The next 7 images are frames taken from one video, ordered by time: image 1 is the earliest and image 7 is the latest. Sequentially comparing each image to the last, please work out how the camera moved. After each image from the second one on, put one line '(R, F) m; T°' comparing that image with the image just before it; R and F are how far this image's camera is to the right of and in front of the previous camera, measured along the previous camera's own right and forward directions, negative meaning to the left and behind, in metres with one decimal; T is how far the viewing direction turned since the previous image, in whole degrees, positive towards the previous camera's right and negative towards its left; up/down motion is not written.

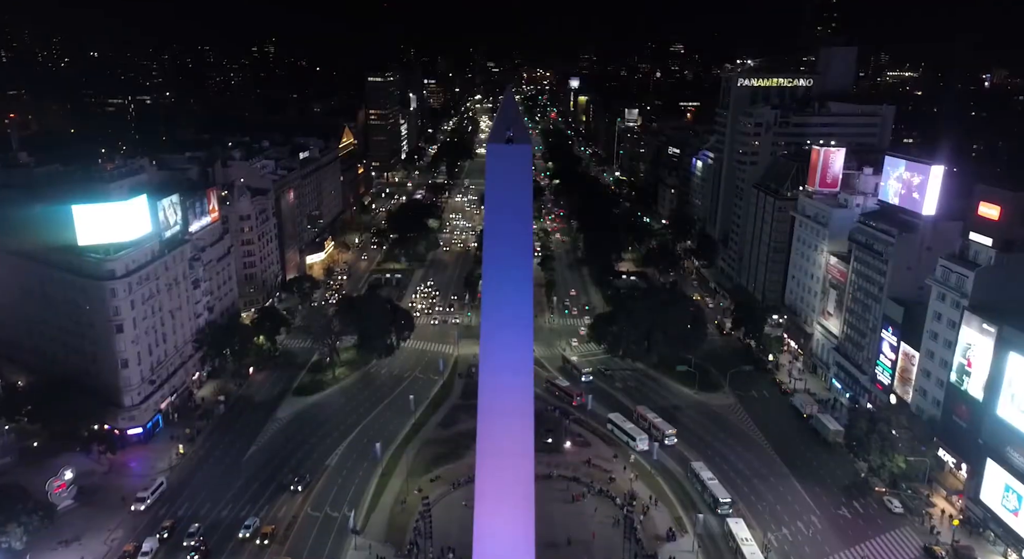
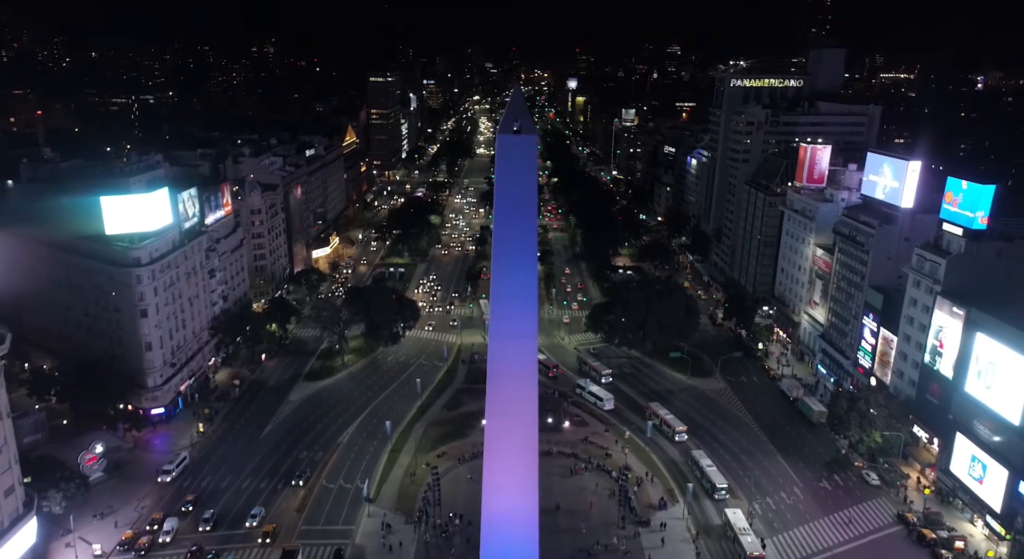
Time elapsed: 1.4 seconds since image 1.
(-0.3, -2.4) m; 0°
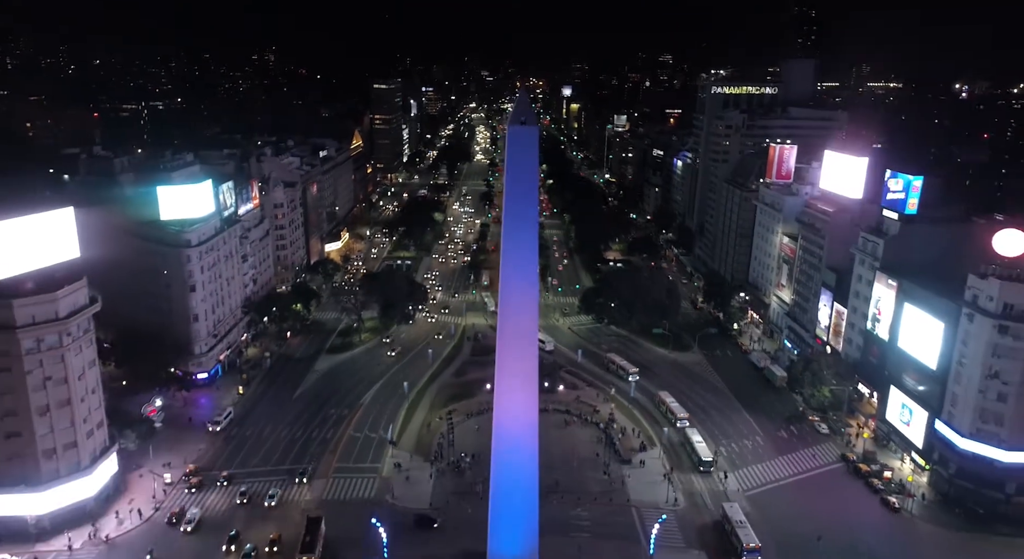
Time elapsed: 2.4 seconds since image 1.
(-0.4, -6.1) m; 0°
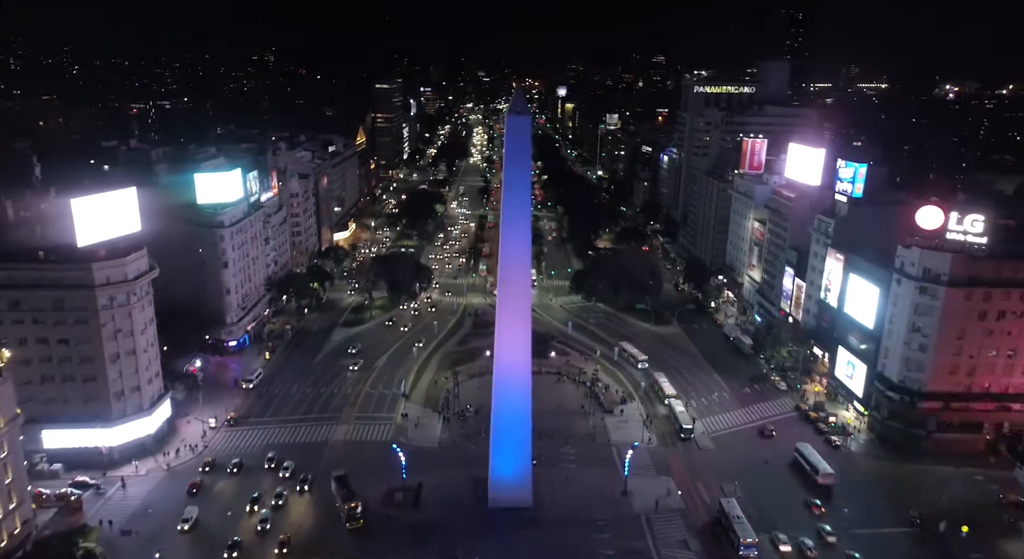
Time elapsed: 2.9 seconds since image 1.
(0.0, -5.9) m; 0°
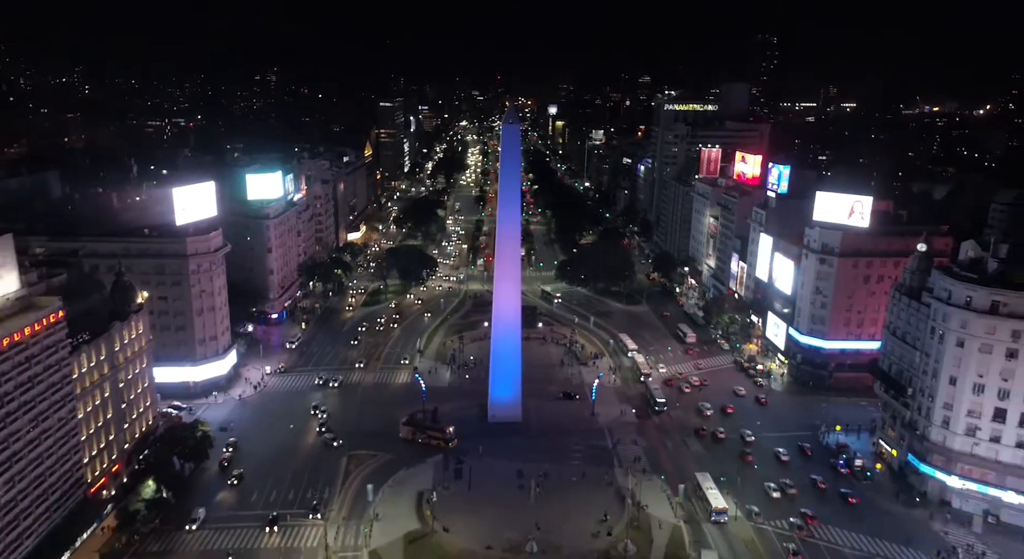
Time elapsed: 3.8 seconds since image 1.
(0.0, -11.4) m; +1°
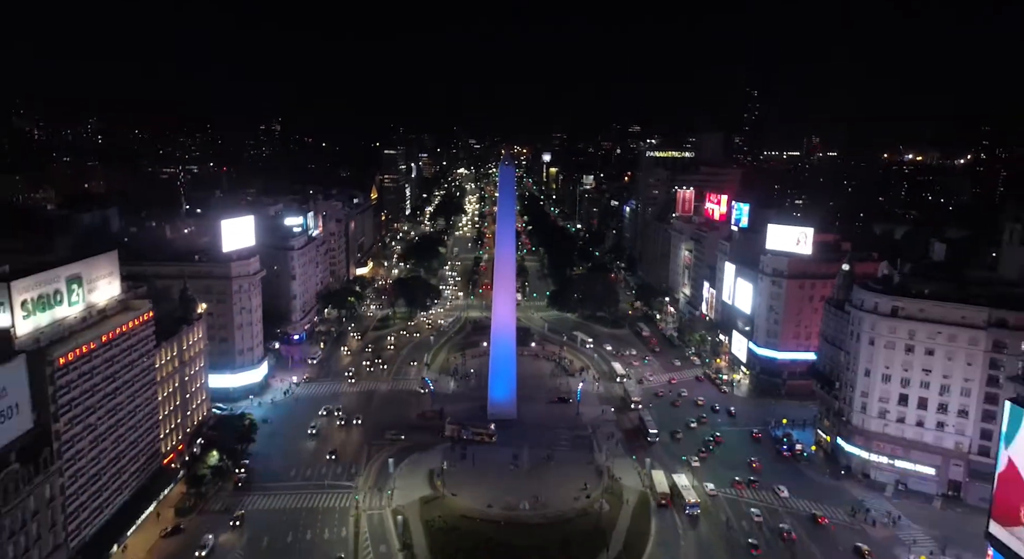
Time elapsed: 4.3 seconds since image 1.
(0.0, -8.3) m; 0°
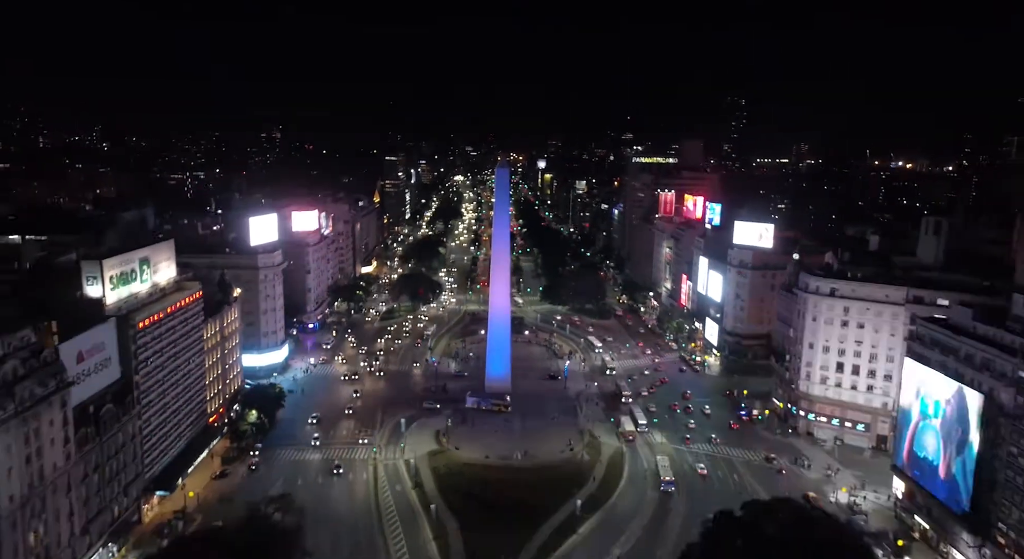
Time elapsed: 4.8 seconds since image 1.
(+0.2, -7.2) m; 0°
